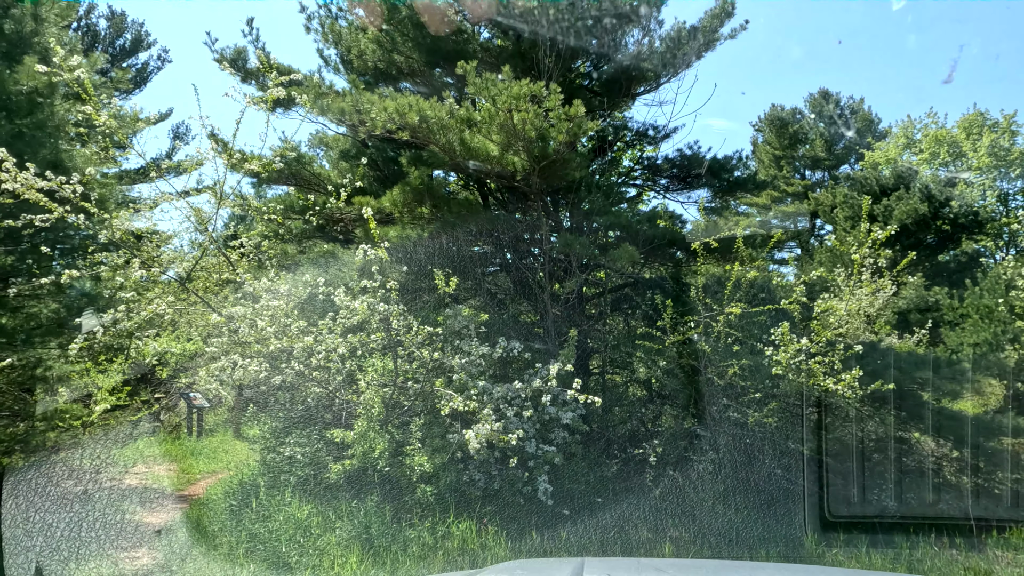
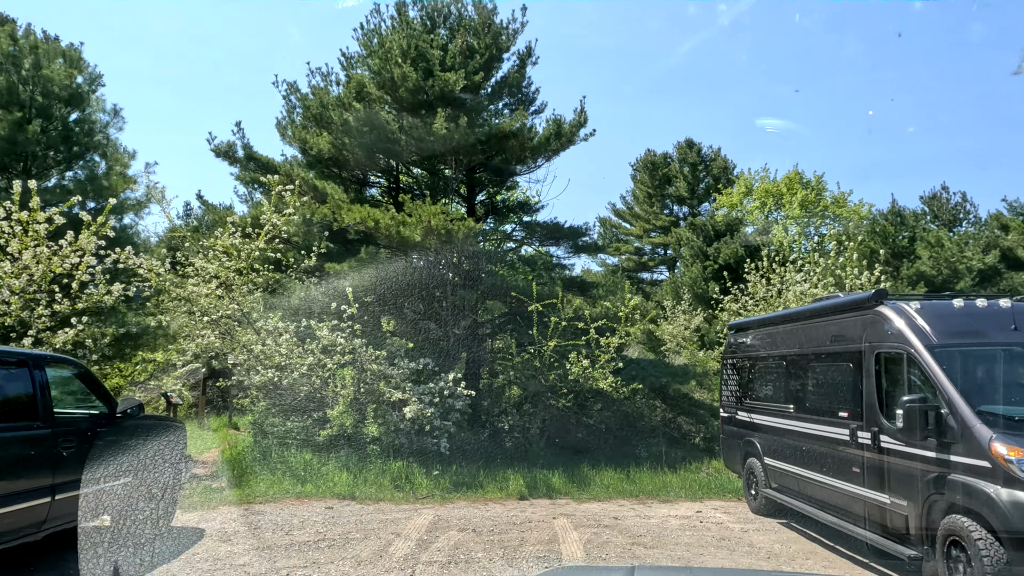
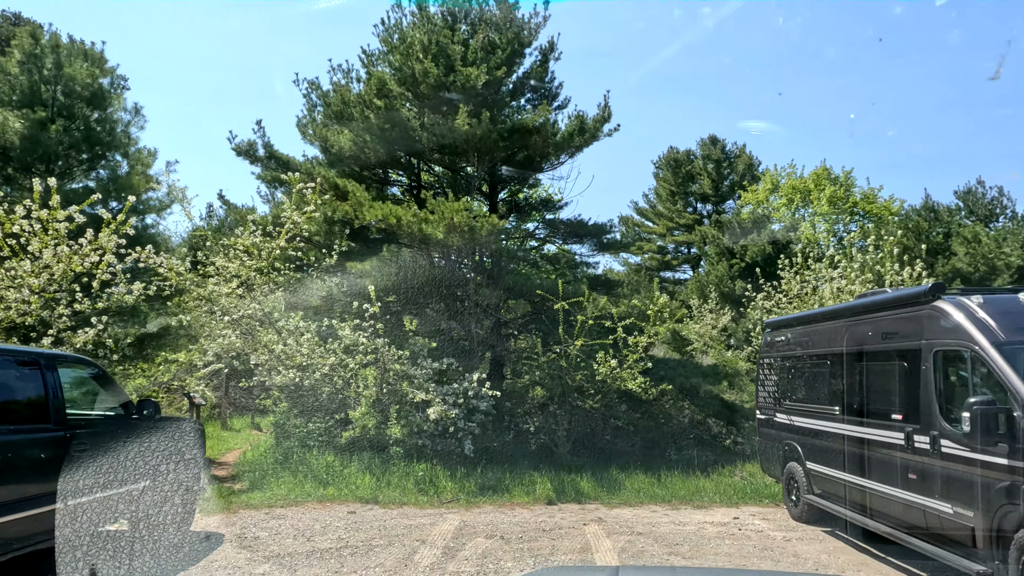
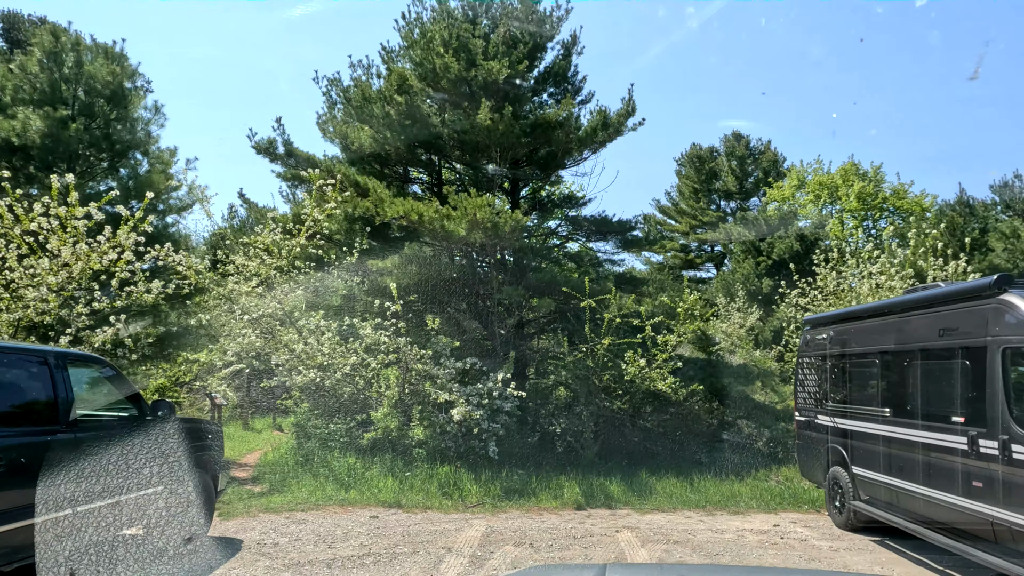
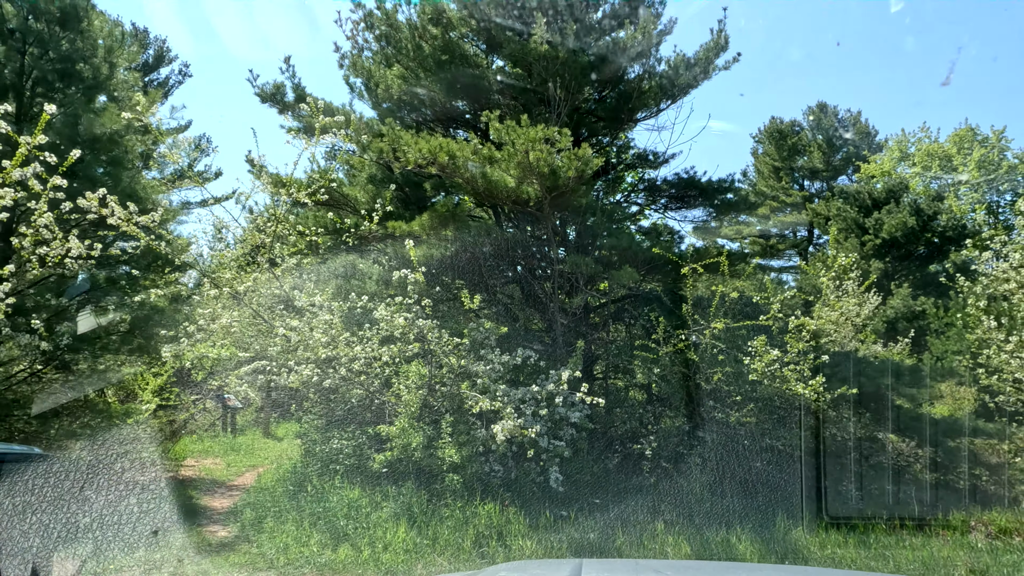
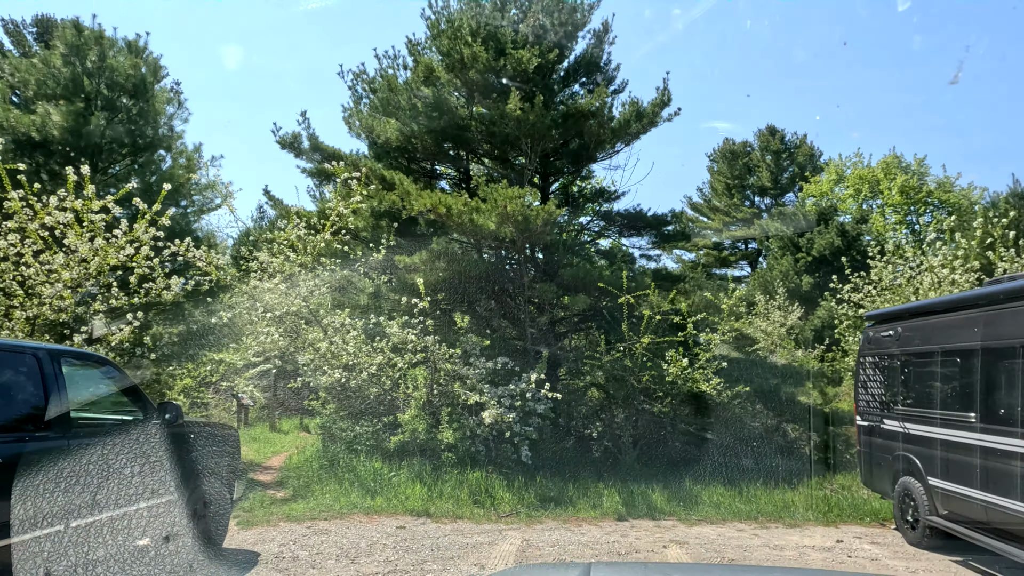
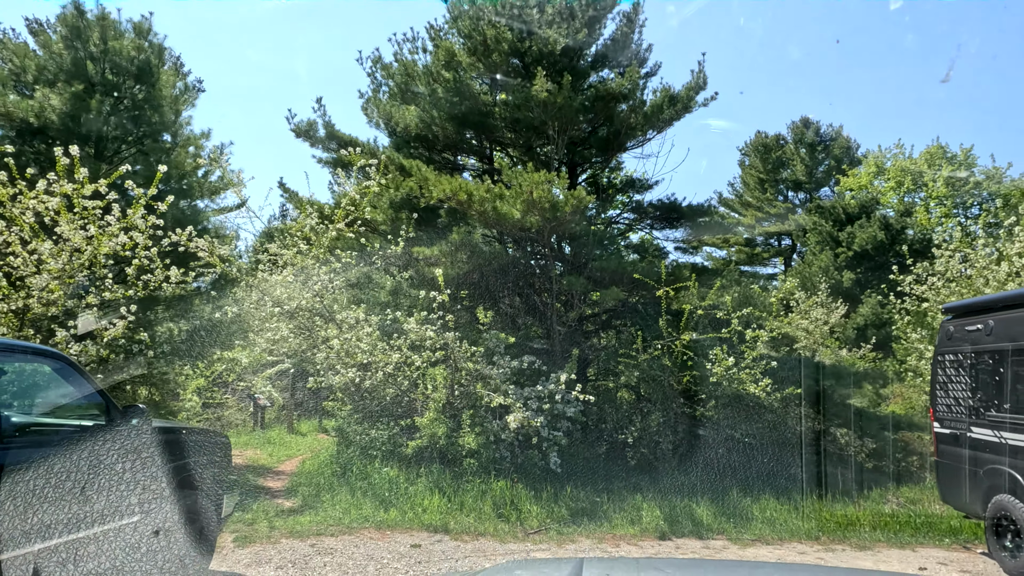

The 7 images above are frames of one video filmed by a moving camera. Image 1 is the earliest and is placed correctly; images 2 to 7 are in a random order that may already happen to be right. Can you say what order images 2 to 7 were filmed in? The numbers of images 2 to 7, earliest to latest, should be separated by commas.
5, 7, 6, 4, 3, 2
